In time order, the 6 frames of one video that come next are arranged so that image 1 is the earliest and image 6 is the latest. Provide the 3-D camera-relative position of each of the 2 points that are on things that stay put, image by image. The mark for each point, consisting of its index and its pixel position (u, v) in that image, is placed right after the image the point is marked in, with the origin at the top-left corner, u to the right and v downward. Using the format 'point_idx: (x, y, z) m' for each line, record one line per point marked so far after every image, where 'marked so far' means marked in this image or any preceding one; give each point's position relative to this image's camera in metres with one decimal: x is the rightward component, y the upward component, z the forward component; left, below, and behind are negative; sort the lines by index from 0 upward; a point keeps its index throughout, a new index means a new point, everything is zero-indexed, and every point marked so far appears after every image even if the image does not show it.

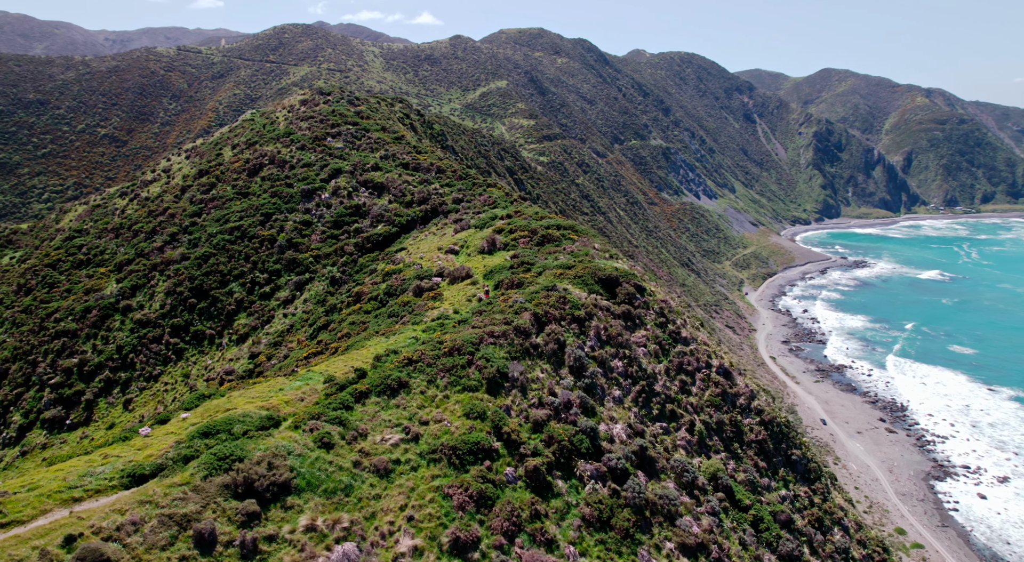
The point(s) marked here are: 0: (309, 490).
0: (-5.6, -5.8, +17.5) m
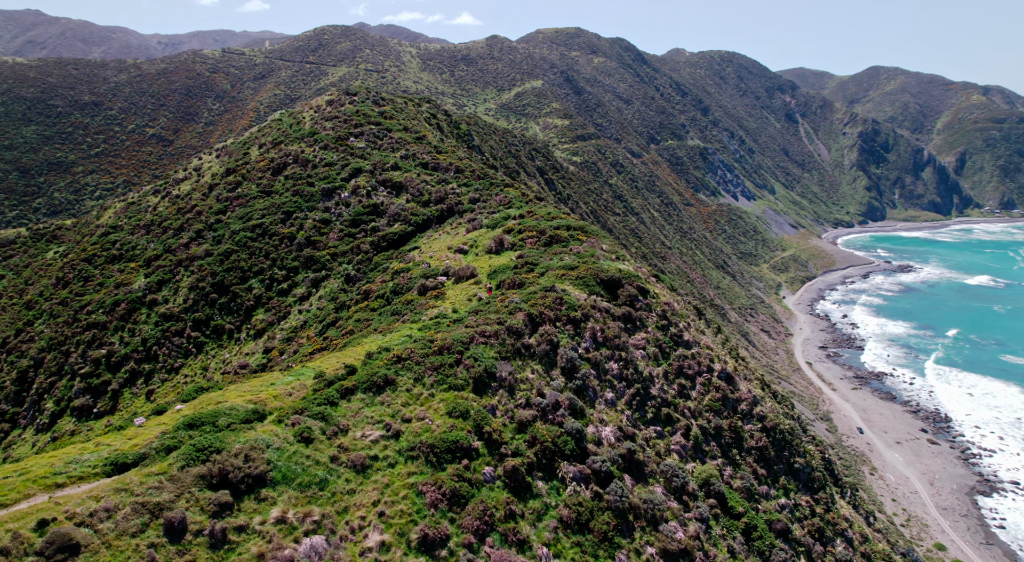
0: (-6.4, -5.7, +17.9) m
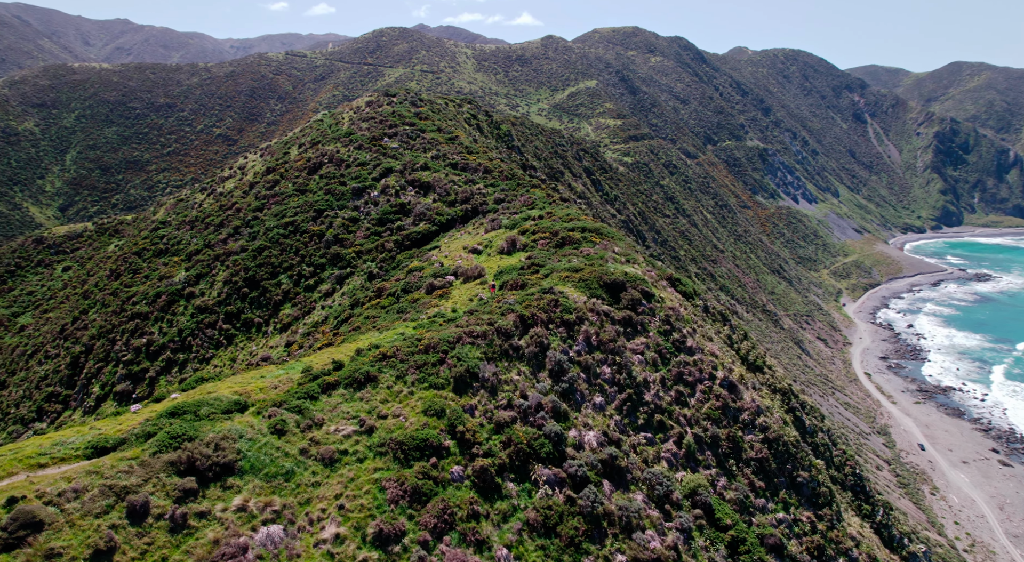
0: (-7.6, -5.6, +18.5) m
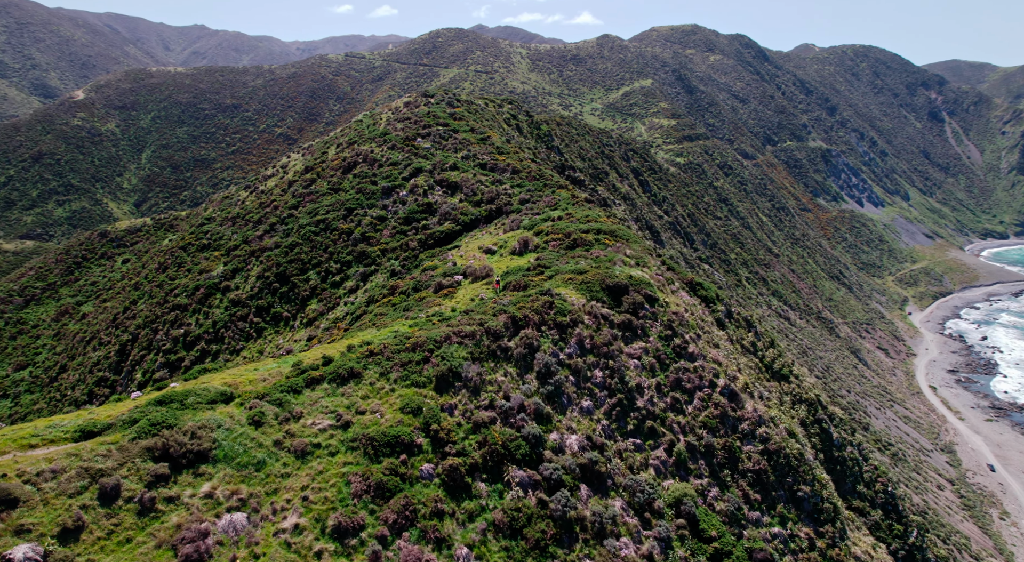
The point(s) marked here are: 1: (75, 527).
0: (-8.8, -5.5, +19.2) m
1: (-11.5, -6.4, +16.5) m
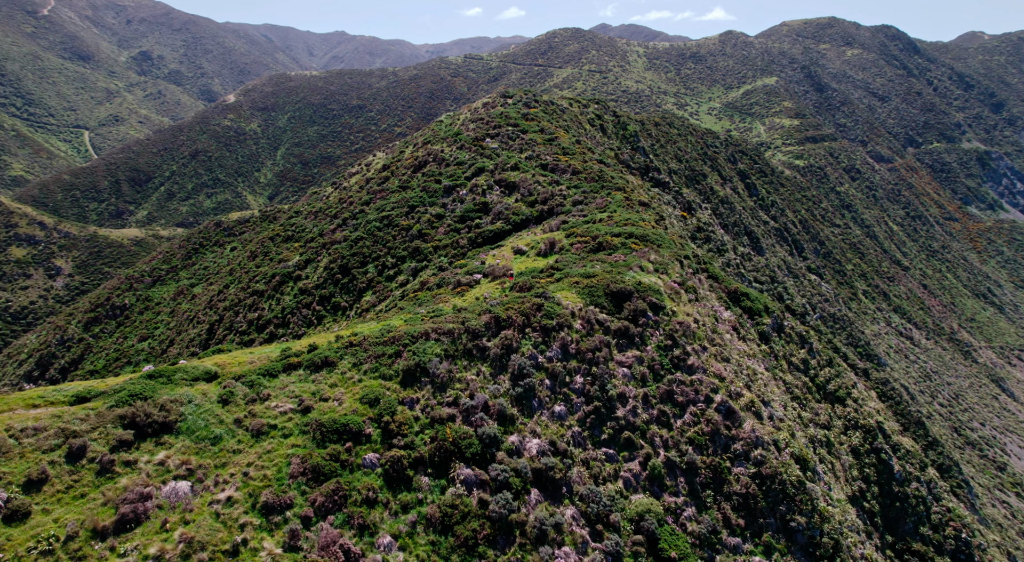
0: (-10.9, -5.1, +21.1) m
1: (-14.1, -5.9, +18.9) m
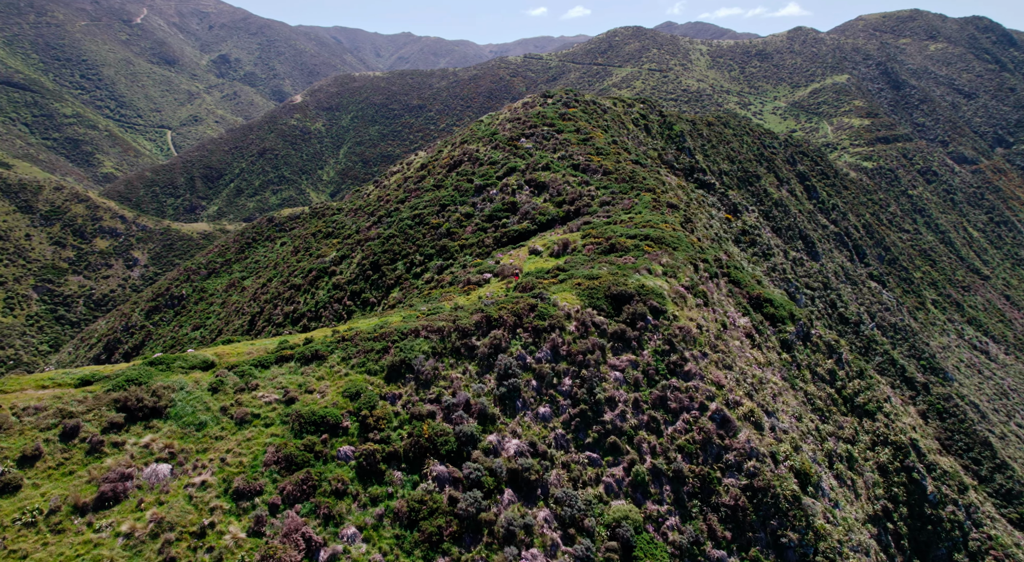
0: (-11.9, -4.8, +22.2) m
1: (-15.3, -5.5, +20.2) m
